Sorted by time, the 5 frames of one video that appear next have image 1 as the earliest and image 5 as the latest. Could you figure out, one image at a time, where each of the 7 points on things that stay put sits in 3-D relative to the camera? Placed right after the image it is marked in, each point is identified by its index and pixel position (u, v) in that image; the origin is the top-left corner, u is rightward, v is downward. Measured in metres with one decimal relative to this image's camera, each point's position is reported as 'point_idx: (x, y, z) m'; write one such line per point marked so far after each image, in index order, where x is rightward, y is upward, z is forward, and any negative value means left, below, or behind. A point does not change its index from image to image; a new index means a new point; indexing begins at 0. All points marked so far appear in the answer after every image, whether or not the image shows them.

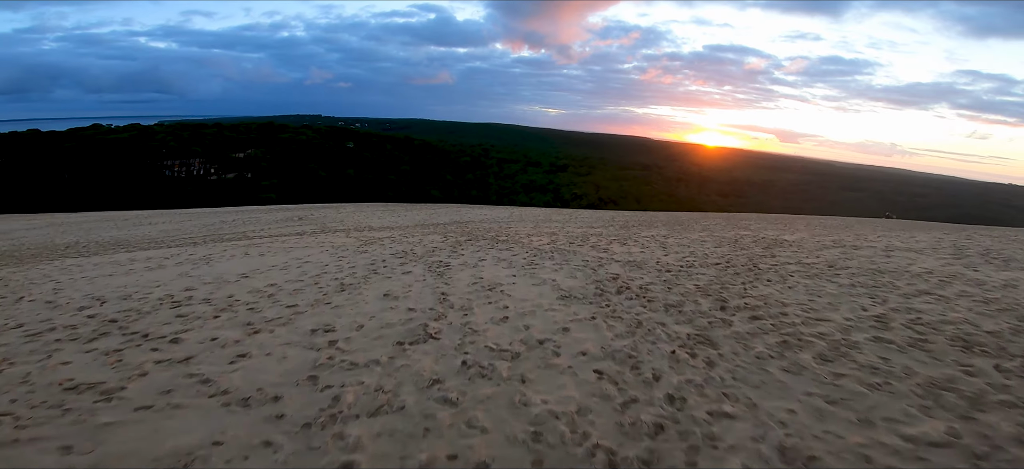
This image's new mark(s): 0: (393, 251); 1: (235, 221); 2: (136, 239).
0: (-1.6, -0.3, +7.3) m
1: (-9.1, +0.5, +17.9) m
2: (-10.8, -0.1, +15.7) m
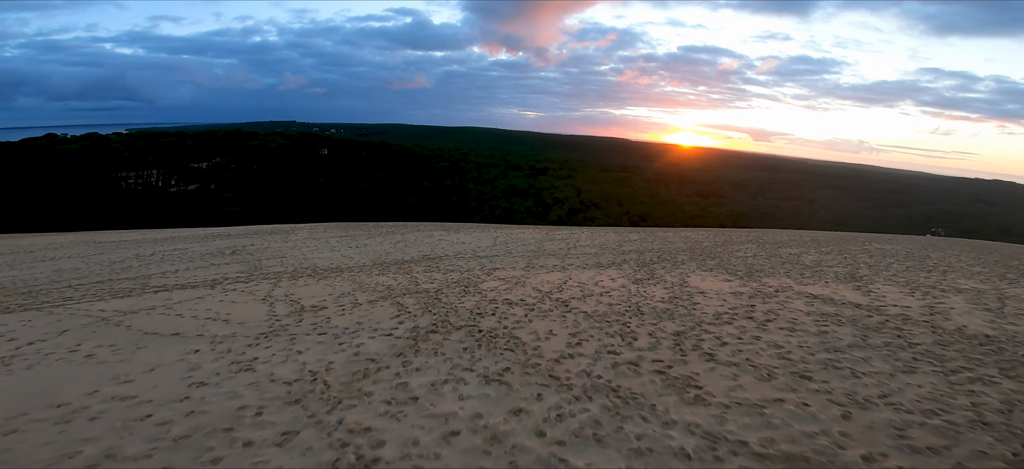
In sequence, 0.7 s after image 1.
0: (-1.7, -1.0, +4.1) m
1: (-9.5, -0.5, +14.5) m
2: (-11.2, -1.1, +12.2) m
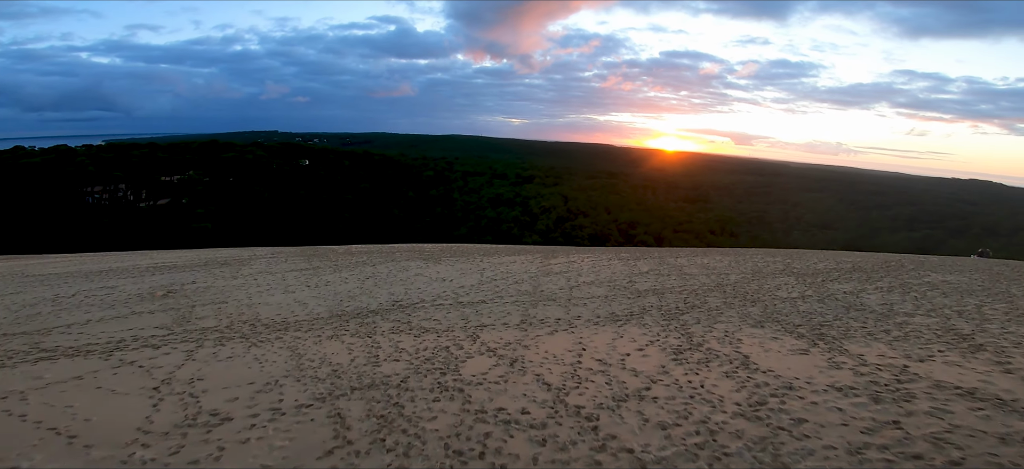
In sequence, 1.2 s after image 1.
0: (-1.6, -1.6, +2.0) m
1: (-9.7, -1.4, +12.2) m
2: (-11.3, -2.0, +9.9) m
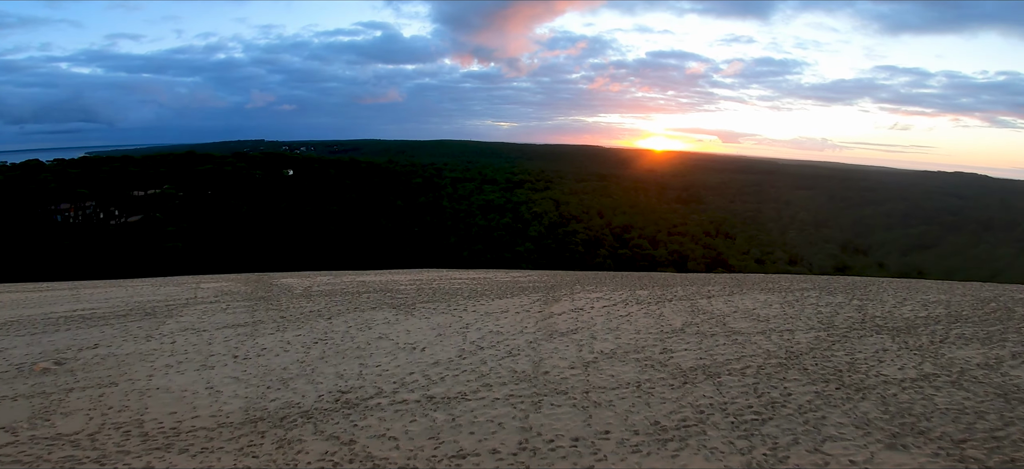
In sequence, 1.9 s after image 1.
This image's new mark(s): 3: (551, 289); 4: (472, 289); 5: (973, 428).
0: (-1.6, -2.3, -0.5) m
1: (-9.8, -2.3, +9.6) m
2: (-11.4, -2.9, +7.2) m
3: (+0.7, -1.0, +10.1) m
4: (-0.8, -1.1, +10.6) m
5: (+3.7, -1.6, +4.4) m
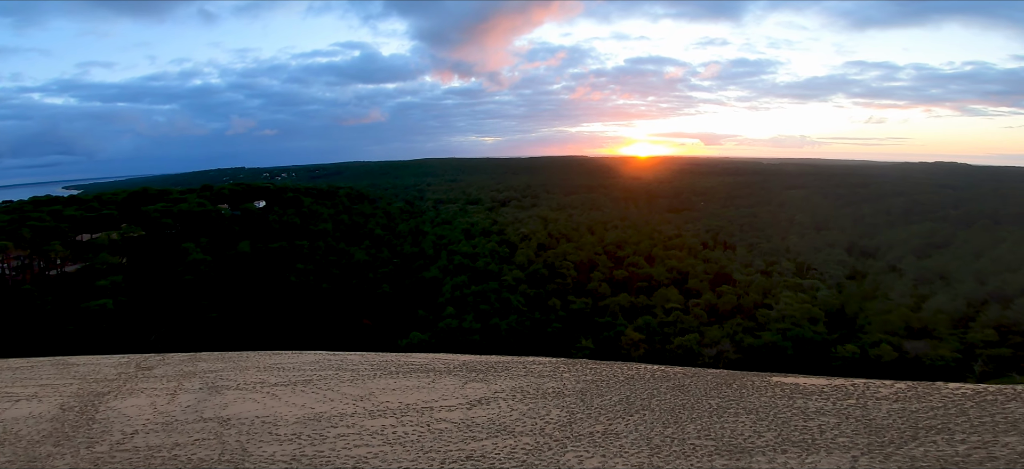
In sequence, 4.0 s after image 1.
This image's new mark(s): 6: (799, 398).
0: (-2.0, -3.5, -5.3) m
1: (-10.4, -4.1, +4.7) m
2: (-11.8, -4.8, +2.3) m
3: (+0.1, -2.3, +5.5) m
4: (-1.4, -2.4, +5.9) m
5: (+3.2, -2.6, -0.2) m
6: (+3.3, -1.9, +6.2) m
